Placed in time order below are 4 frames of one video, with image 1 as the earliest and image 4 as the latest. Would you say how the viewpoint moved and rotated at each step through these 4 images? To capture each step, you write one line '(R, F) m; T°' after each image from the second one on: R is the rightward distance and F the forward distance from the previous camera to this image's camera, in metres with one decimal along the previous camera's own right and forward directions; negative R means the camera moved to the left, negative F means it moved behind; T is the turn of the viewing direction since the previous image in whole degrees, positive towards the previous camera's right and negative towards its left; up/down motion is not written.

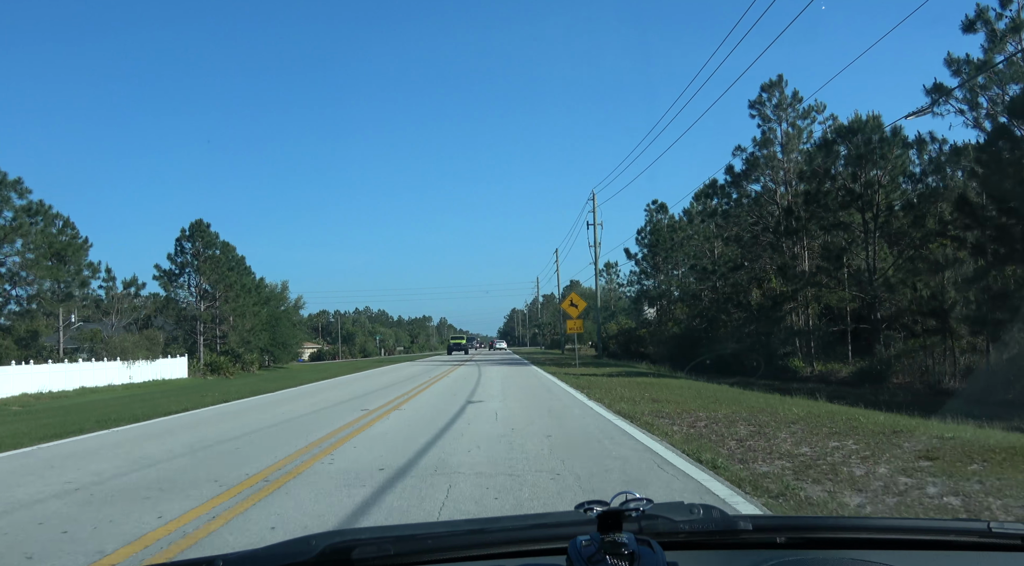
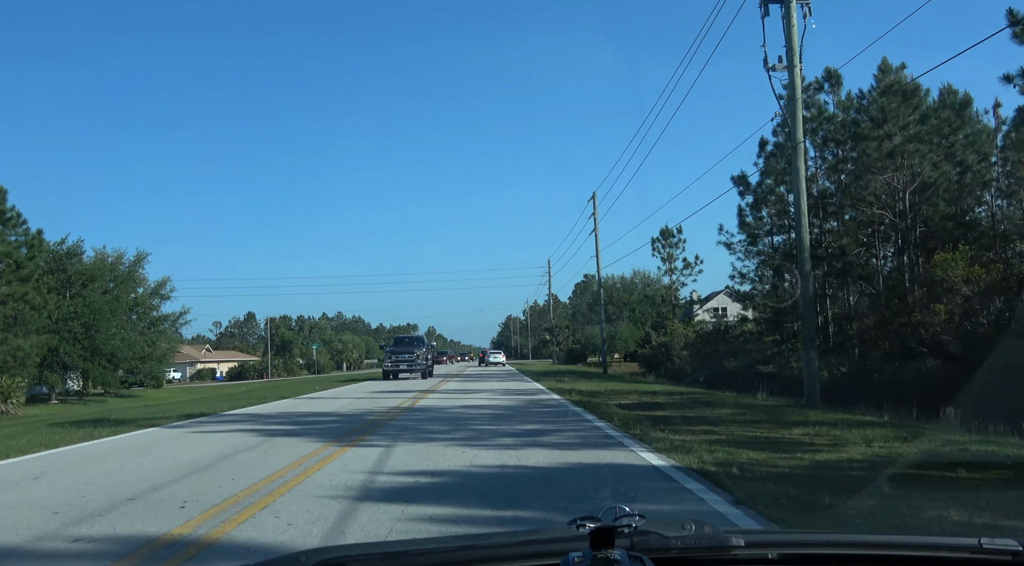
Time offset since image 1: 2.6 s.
(-0.1, +5.7) m; +1°
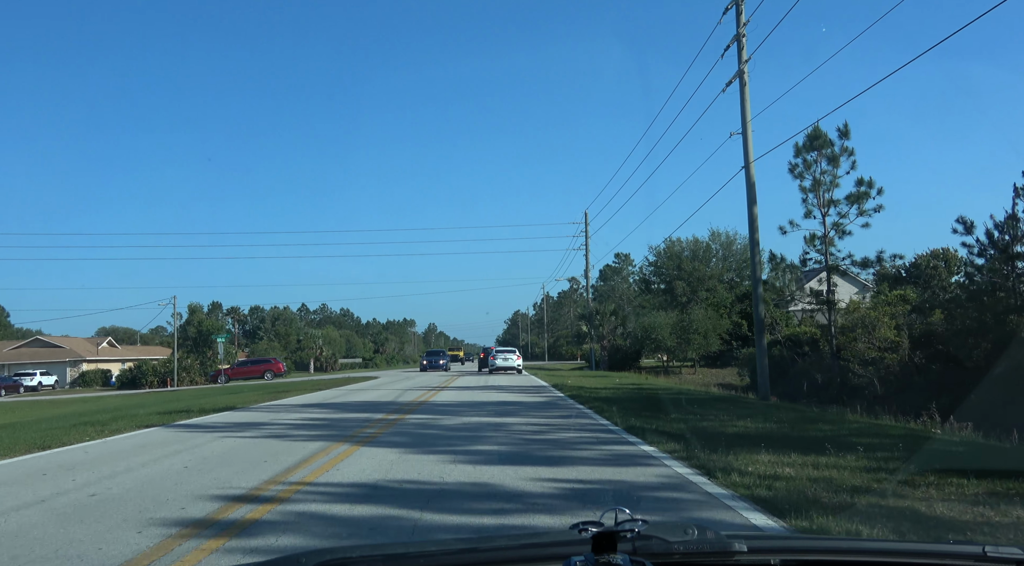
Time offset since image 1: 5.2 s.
(-0.1, +4.4) m; 0°
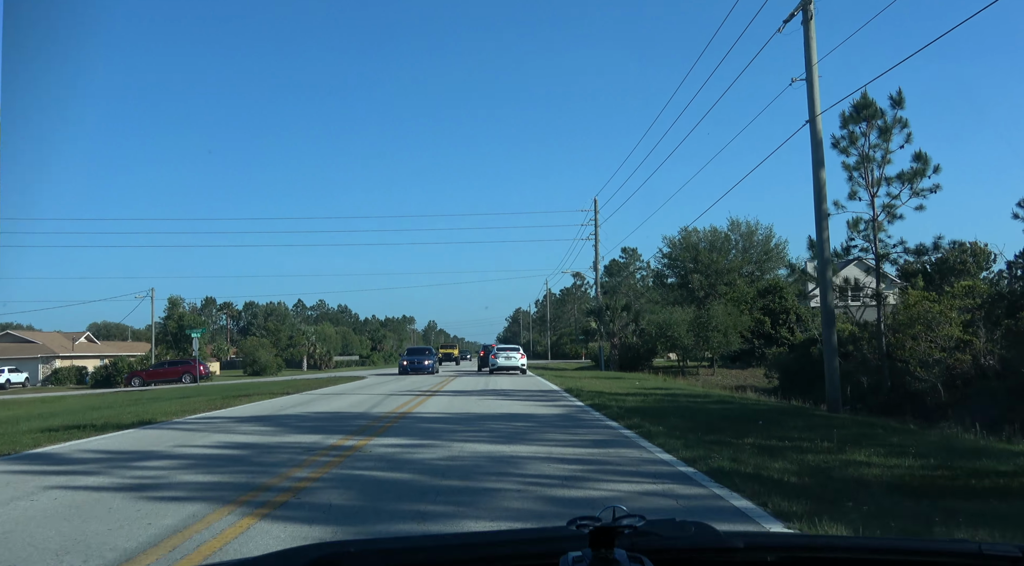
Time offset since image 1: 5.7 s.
(0.0, +0.7) m; 0°
